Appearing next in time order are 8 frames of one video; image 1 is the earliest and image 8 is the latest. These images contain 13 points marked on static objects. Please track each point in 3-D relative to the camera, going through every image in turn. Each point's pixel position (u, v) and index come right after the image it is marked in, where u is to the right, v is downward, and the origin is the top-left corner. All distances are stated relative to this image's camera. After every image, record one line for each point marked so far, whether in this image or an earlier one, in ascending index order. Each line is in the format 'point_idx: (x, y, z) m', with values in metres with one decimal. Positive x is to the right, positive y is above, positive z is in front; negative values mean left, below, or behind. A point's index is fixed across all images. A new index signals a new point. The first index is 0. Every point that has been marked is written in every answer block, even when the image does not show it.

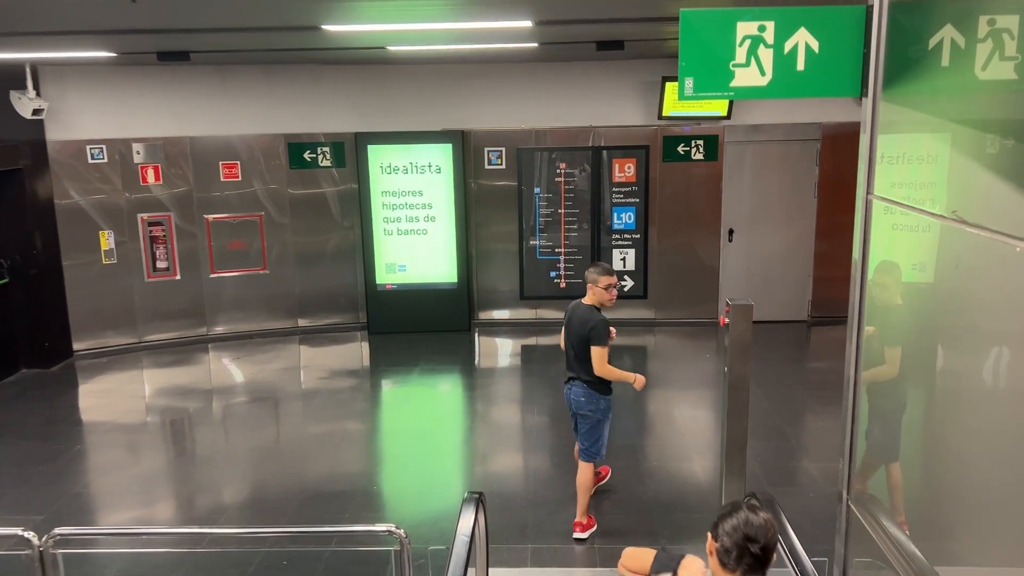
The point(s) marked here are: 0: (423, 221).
0: (-0.8, +0.6, +7.0) m
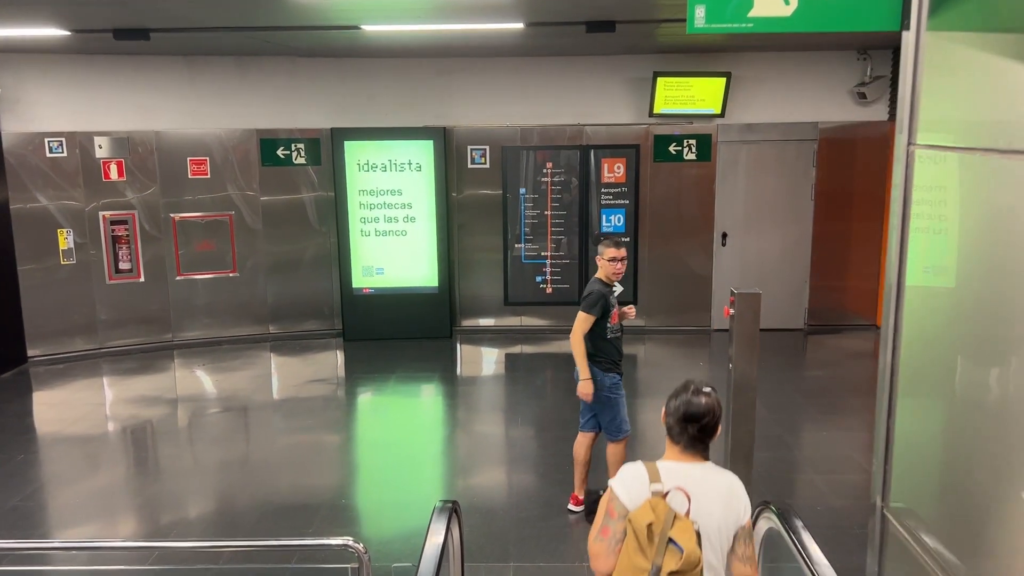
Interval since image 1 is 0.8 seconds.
0: (-0.9, +0.5, +6.6) m
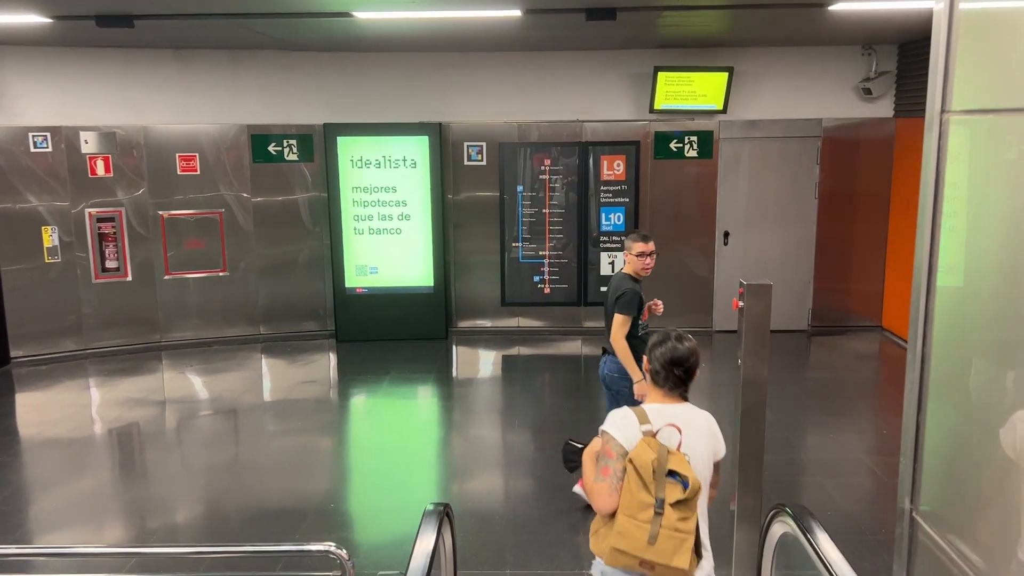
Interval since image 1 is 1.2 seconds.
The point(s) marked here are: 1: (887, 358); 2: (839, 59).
0: (-0.9, +0.5, +6.5) m
1: (+2.8, -0.5, +6.2) m
2: (+2.6, +1.8, +6.5) m
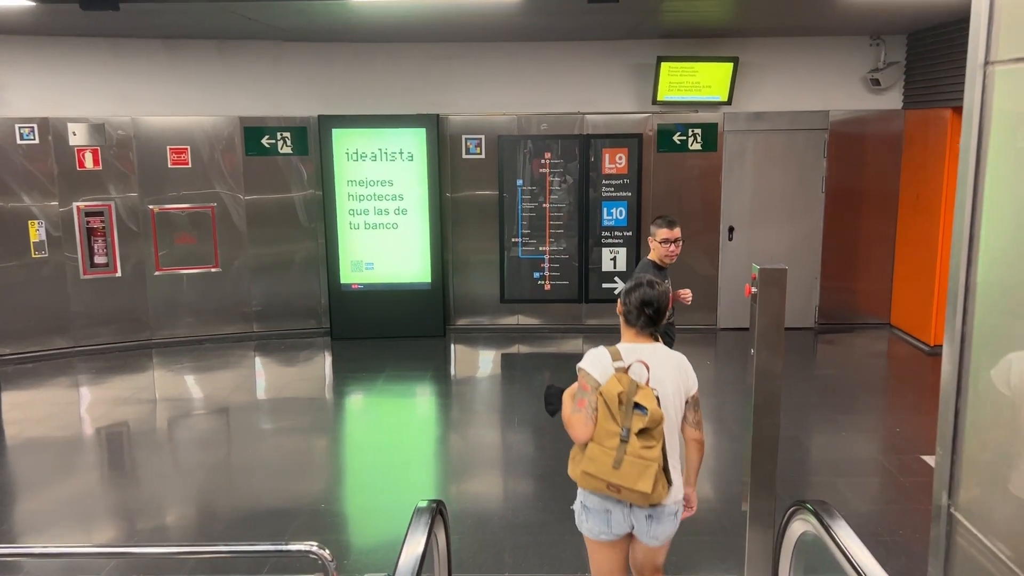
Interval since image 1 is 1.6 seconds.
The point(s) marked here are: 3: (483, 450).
0: (-0.9, +0.6, +6.3) m
1: (+2.8, -0.5, +6.0) m
2: (+2.6, +1.9, +6.4) m
3: (-0.2, -0.9, +4.7) m
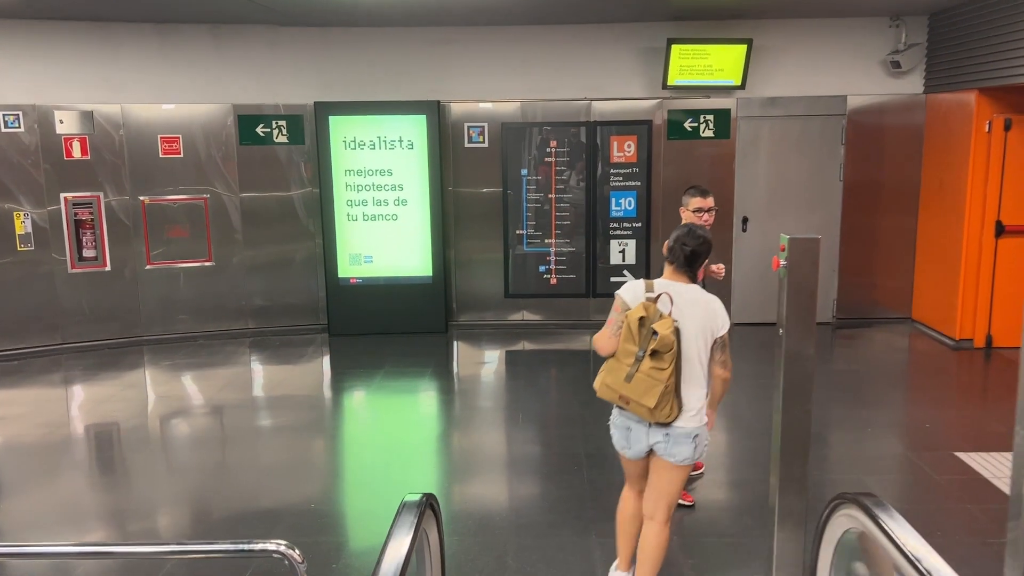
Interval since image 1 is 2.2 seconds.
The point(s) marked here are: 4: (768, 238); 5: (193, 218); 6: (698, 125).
0: (-0.9, +0.6, +6.1) m
1: (+2.9, -0.4, +5.7) m
2: (+2.6, +1.9, +6.1) m
3: (-0.1, -0.9, +4.5) m
4: (+2.0, +0.4, +6.3) m
5: (-2.5, +0.5, +6.3) m
6: (+1.4, +1.2, +6.2) m
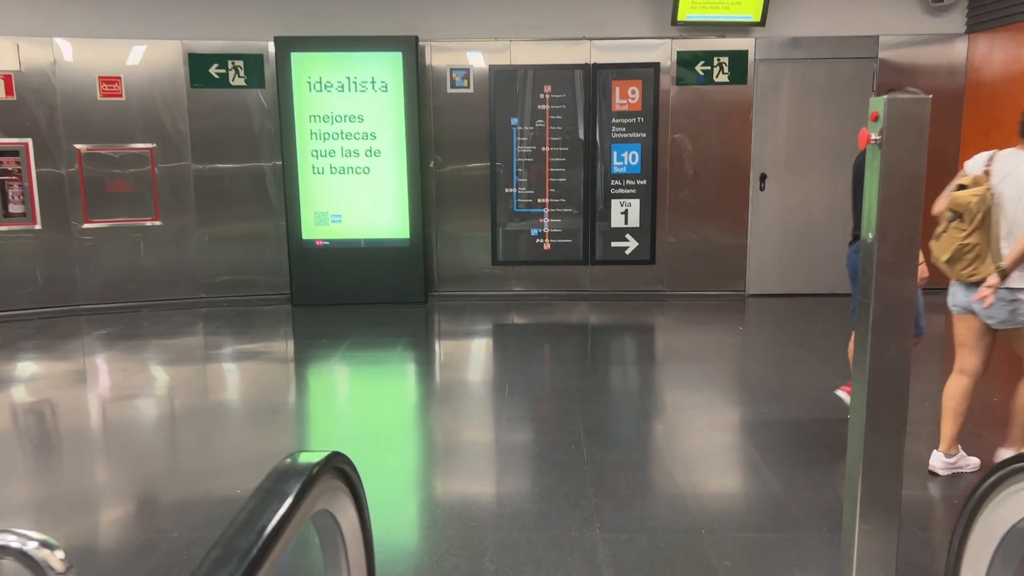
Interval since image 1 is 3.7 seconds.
0: (-1.0, +0.9, +5.3) m
1: (+2.8, -0.2, +5.0) m
2: (+2.6, +2.1, +5.4) m
3: (-0.2, -0.6, +3.8) m
4: (+1.9, +0.6, +5.6) m
5: (-2.5, +0.8, +5.6) m
6: (+1.3, +1.5, +5.4) m
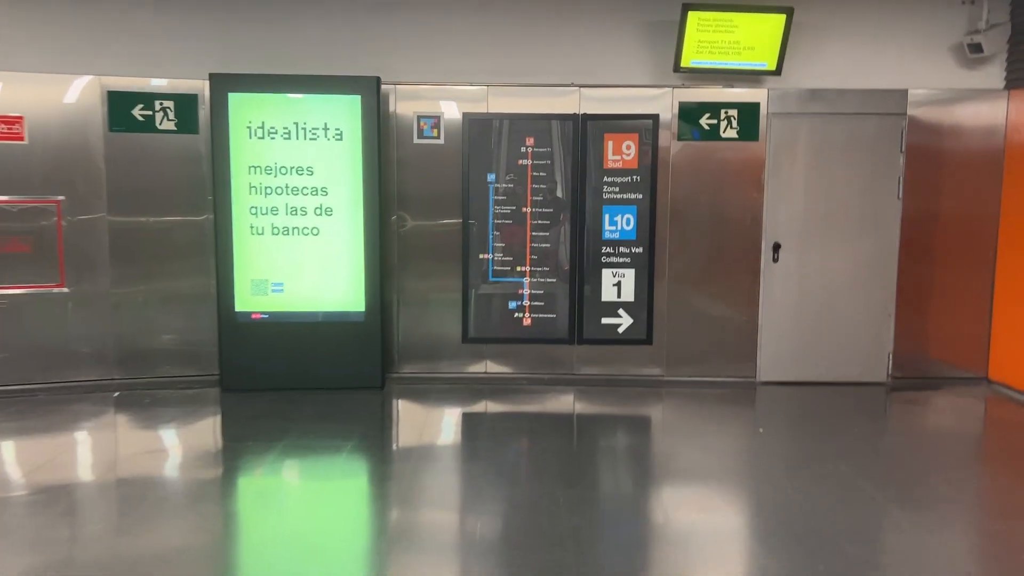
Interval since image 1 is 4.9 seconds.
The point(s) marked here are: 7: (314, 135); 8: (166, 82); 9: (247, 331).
0: (-1.1, +0.4, +4.5) m
1: (+2.6, -0.7, +4.3) m
2: (+2.4, +1.6, +4.8) m
3: (-0.3, -1.0, +2.9) m
4: (+1.8, +0.1, +4.9) m
5: (-2.7, +0.3, +4.7) m
6: (+1.2, +1.0, +4.8) m
7: (-1.1, +0.8, +4.5) m
8: (-2.0, +1.2, +4.7) m
9: (-1.5, -0.2, +4.6) m
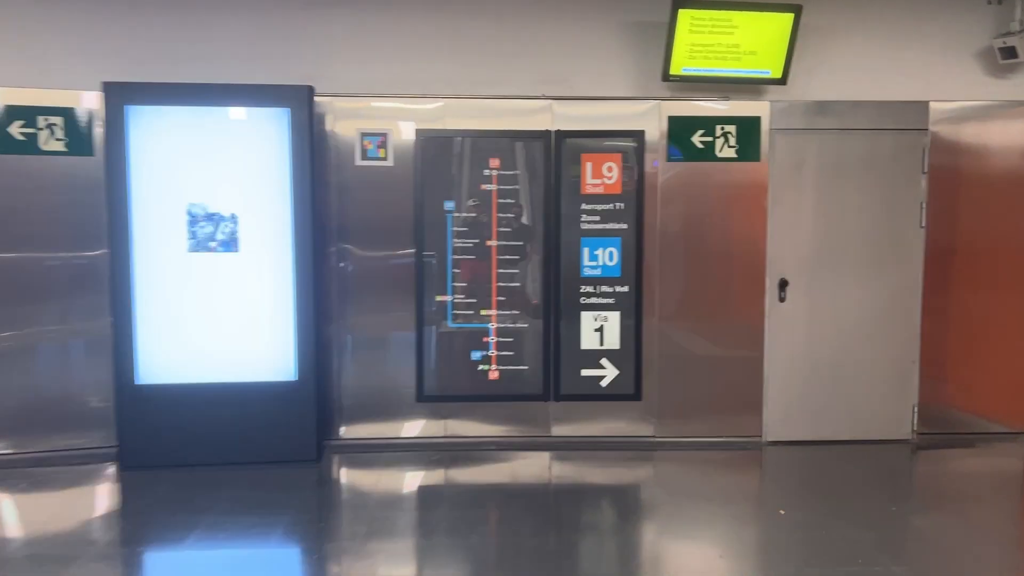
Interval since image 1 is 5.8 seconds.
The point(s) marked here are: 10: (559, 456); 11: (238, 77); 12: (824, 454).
0: (-1.3, +0.2, +3.7) m
1: (+2.5, -0.9, +3.6) m
2: (+2.2, +1.4, +4.2) m
3: (-0.4, -1.2, +2.1) m
4: (+1.6, -0.1, +4.2) m
5: (-2.9, +0.1, +3.8) m
6: (+1.0, +0.7, +4.1) m
7: (-1.3, +0.6, +3.7) m
8: (-2.2, +0.9, +3.9) m
9: (-1.7, -0.5, +3.8) m
10: (+0.3, -0.9, +4.2) m
11: (-1.3, +1.0, +4.0) m
12: (+1.6, -0.8, +4.2) m
